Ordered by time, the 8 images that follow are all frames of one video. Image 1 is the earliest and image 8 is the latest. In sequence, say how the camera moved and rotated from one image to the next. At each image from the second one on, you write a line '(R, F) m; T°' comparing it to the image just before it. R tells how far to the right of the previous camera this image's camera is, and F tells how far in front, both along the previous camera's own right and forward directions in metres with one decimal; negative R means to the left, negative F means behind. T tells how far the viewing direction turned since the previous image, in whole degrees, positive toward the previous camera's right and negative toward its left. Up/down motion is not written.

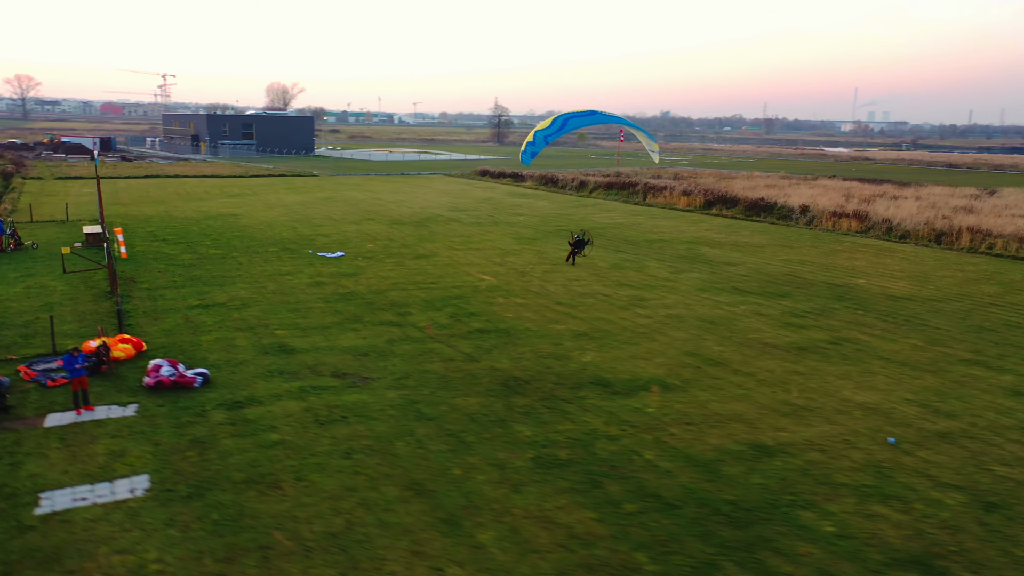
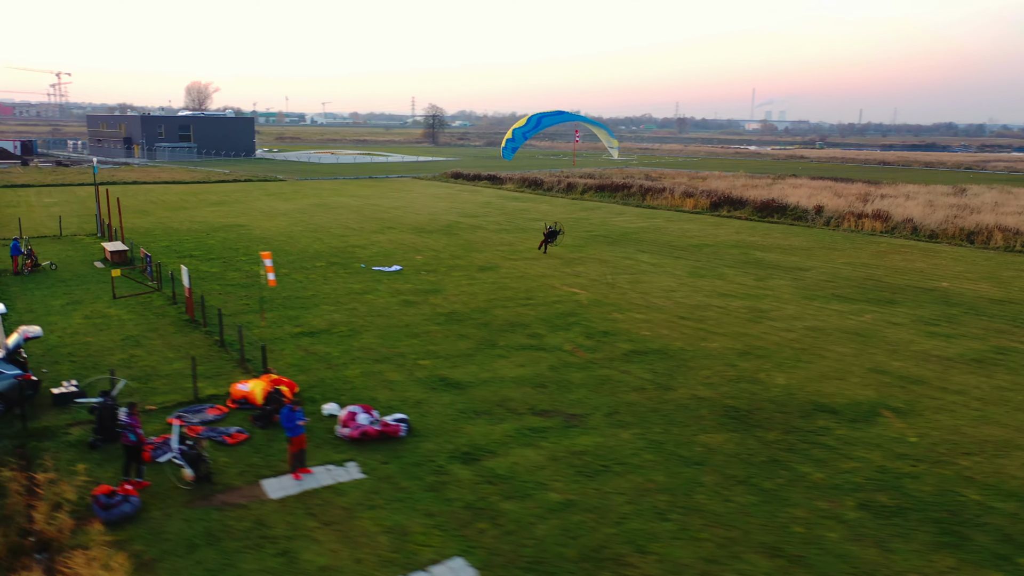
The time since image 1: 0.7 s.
(-4.6, +1.6) m; +6°
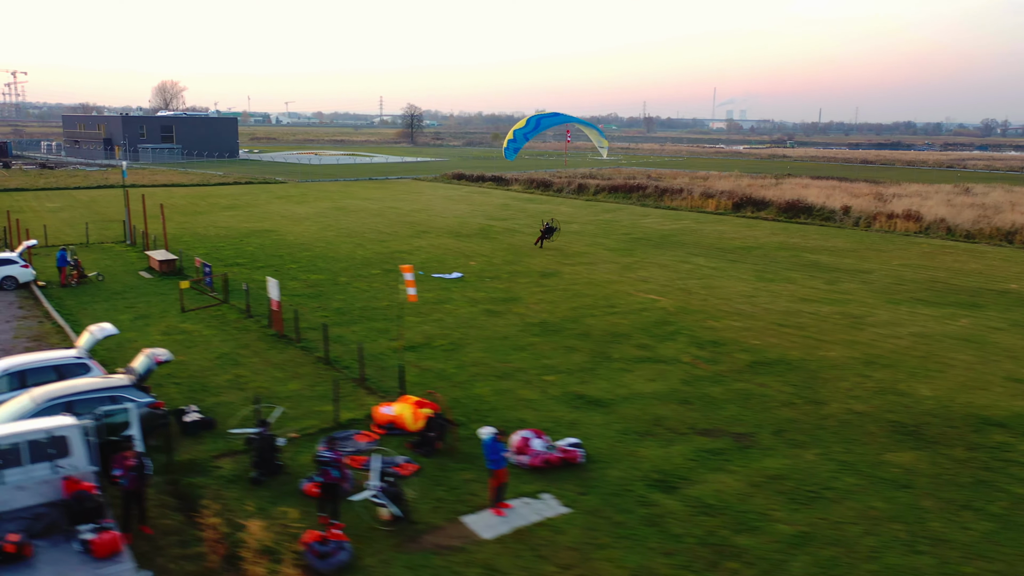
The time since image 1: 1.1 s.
(-2.8, +0.8) m; +3°
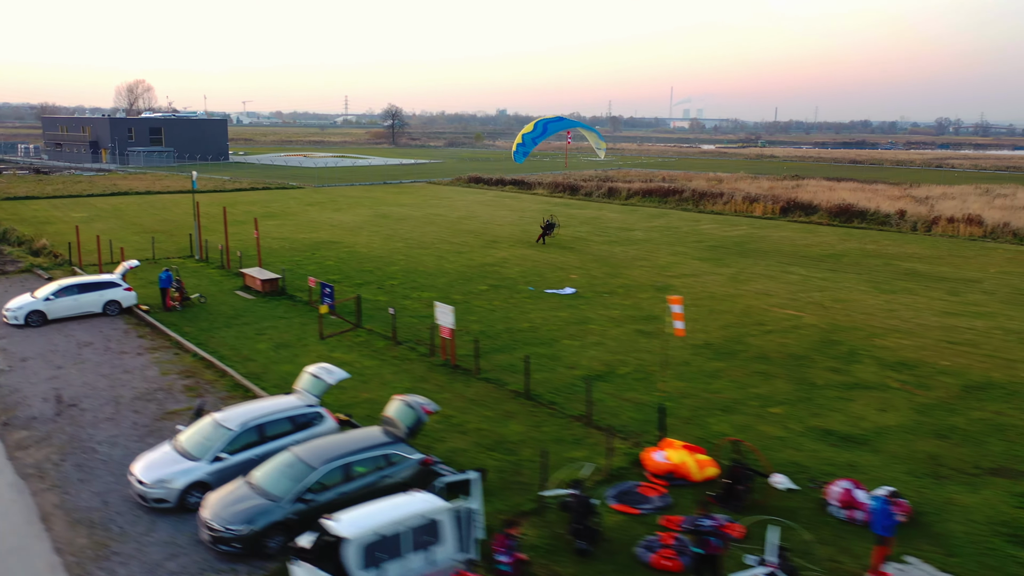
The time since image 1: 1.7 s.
(-4.1, +1.2) m; +3°
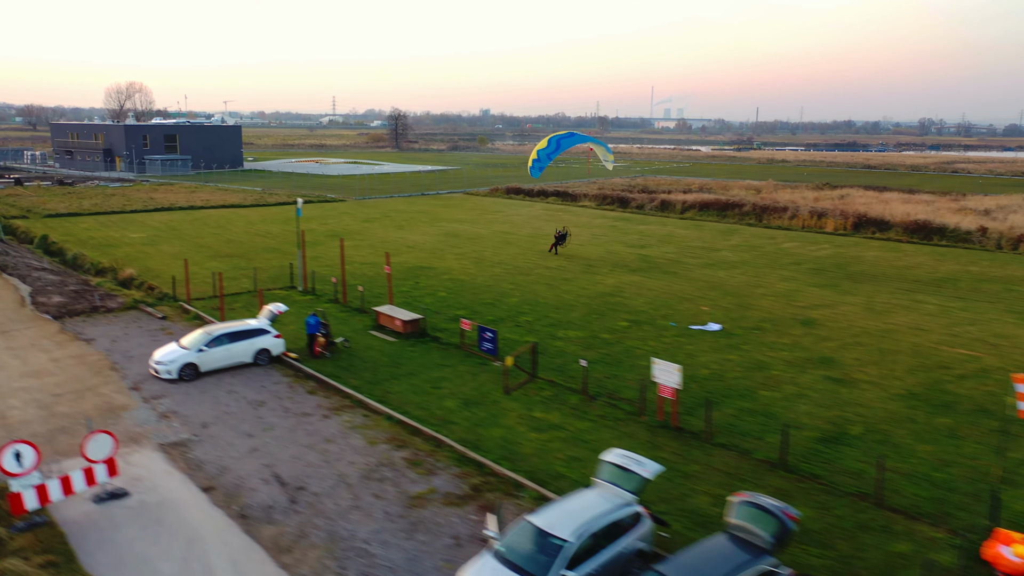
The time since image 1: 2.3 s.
(-4.0, +1.2) m; +1°
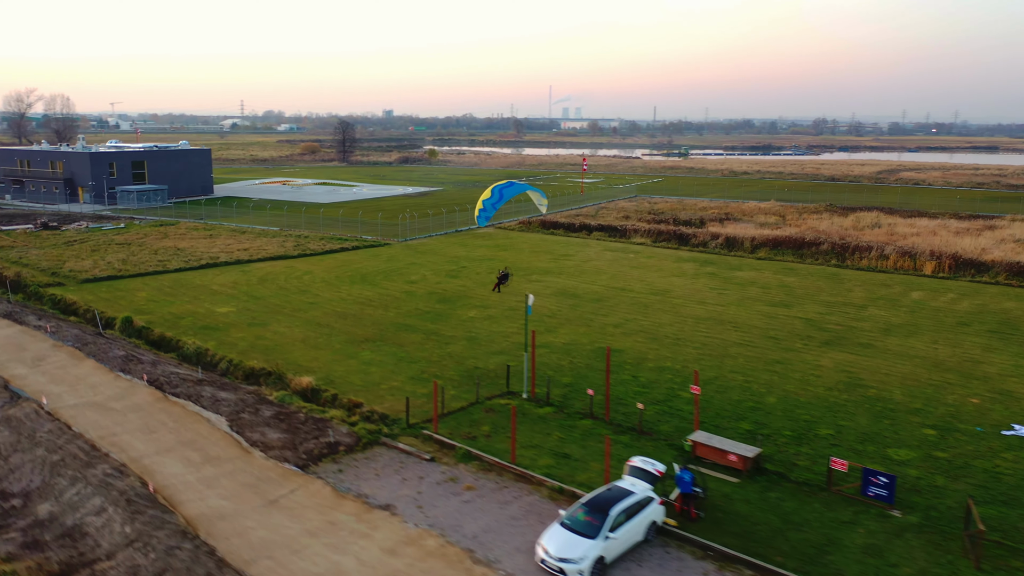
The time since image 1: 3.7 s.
(-8.5, +3.2) m; +7°
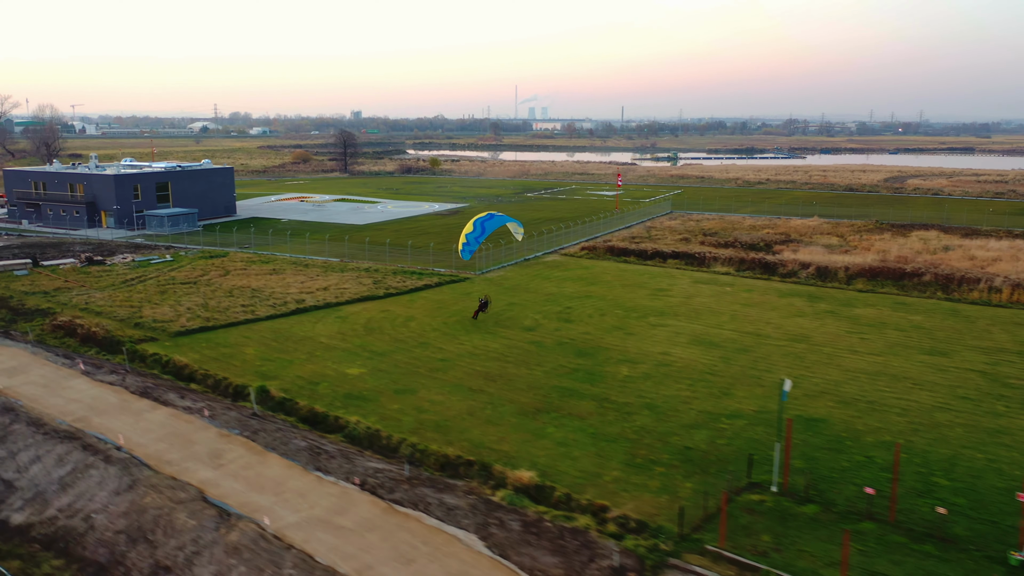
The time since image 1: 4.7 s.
(-6.1, +2.2) m; +3°
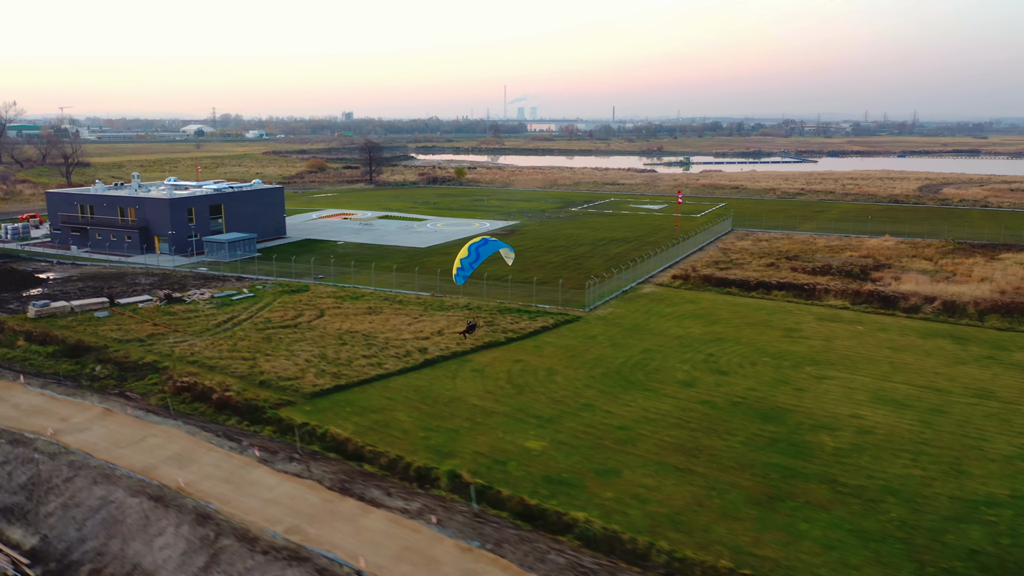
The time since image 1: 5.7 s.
(-6.0, +2.4) m; +1°
